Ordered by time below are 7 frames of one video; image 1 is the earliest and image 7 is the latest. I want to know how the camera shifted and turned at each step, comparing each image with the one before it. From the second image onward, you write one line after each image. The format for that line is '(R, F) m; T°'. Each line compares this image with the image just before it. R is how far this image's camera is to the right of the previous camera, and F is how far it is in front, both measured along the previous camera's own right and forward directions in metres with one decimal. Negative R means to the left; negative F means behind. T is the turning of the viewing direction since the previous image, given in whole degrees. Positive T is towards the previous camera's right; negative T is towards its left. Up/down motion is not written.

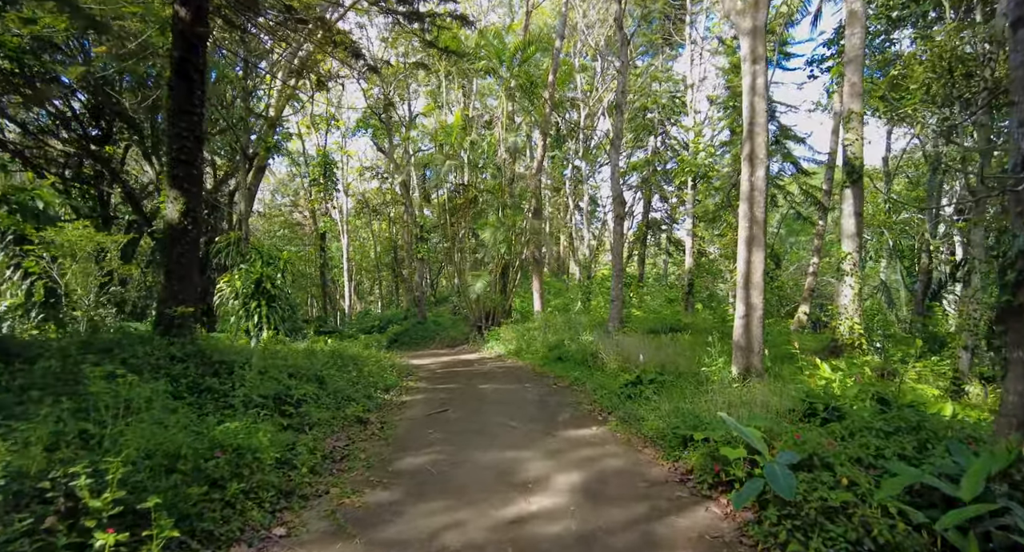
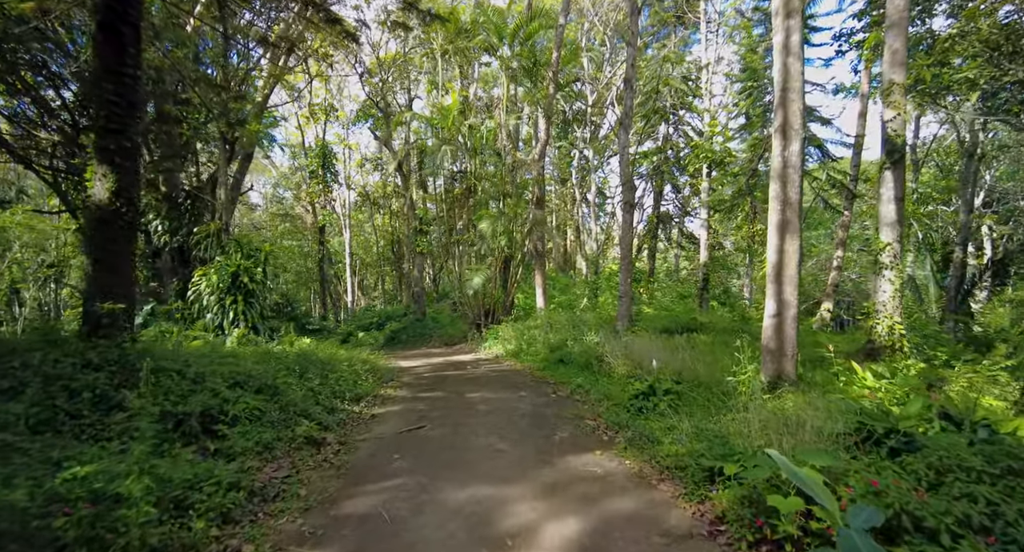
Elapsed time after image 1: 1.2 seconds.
(+0.2, +0.9) m; -1°
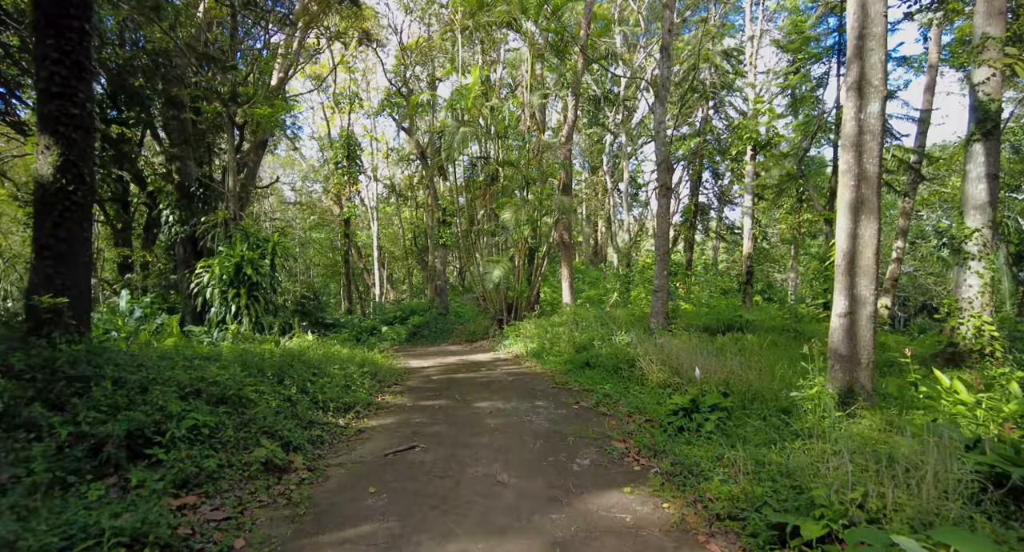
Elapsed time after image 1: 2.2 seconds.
(+0.2, +0.9) m; -3°
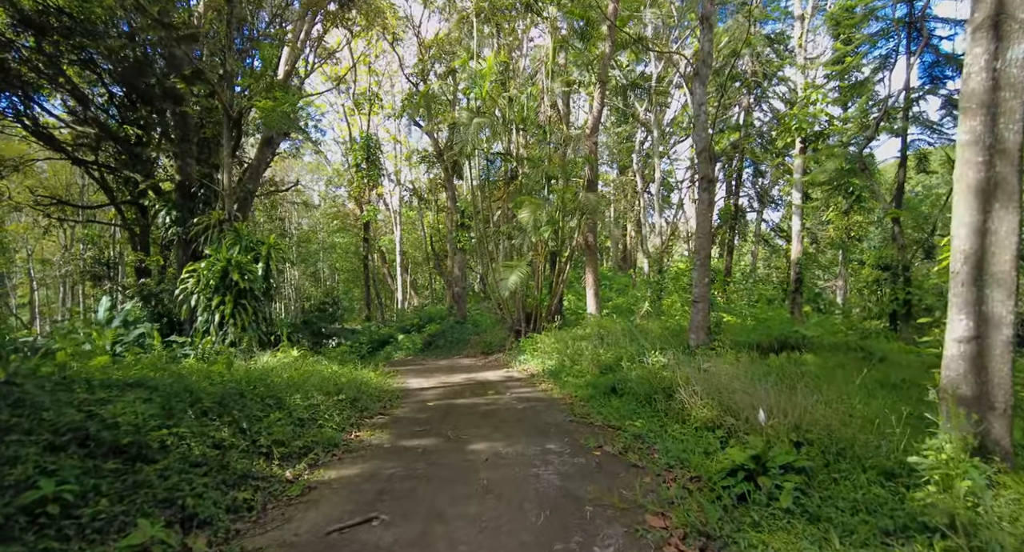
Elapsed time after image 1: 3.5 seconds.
(+0.2, +1.1) m; -3°
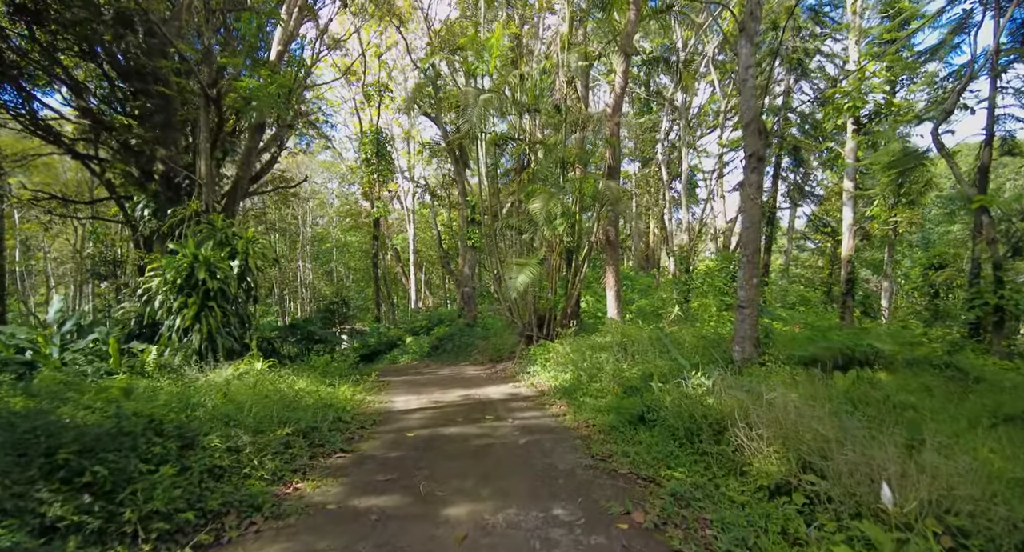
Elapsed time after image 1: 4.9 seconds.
(+0.2, +1.2) m; -2°
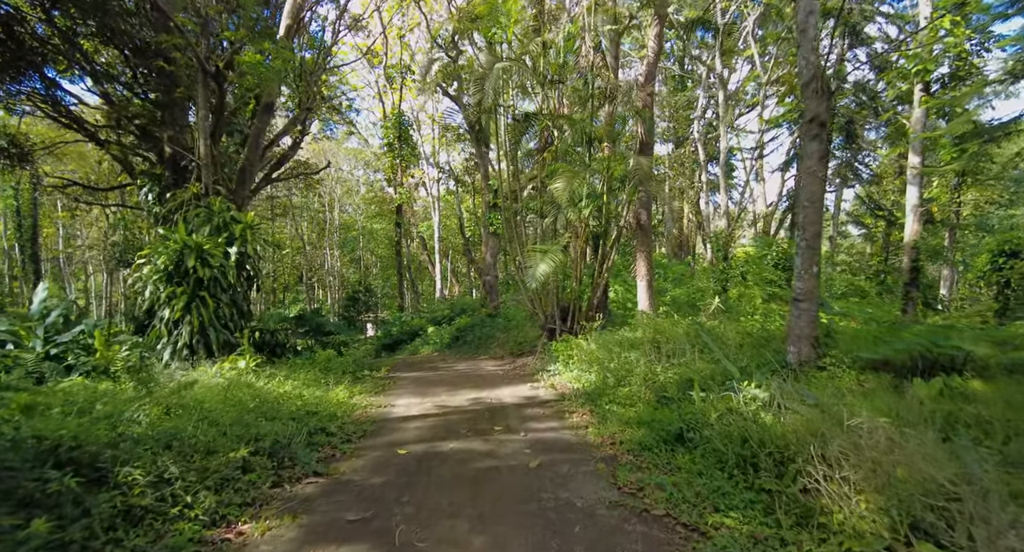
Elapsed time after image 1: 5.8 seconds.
(+0.1, +0.8) m; -3°
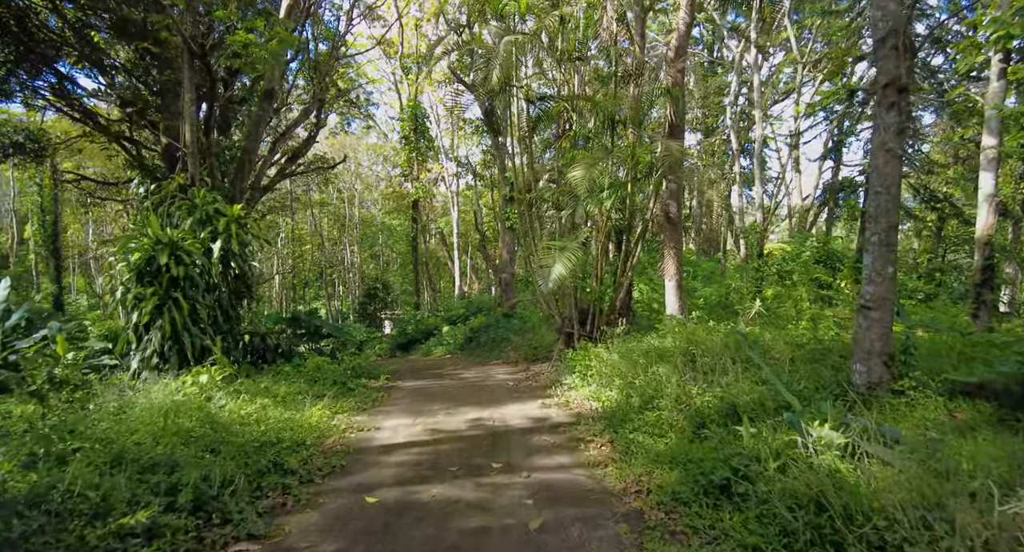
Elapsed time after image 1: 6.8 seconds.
(+0.1, +0.9) m; -2°
